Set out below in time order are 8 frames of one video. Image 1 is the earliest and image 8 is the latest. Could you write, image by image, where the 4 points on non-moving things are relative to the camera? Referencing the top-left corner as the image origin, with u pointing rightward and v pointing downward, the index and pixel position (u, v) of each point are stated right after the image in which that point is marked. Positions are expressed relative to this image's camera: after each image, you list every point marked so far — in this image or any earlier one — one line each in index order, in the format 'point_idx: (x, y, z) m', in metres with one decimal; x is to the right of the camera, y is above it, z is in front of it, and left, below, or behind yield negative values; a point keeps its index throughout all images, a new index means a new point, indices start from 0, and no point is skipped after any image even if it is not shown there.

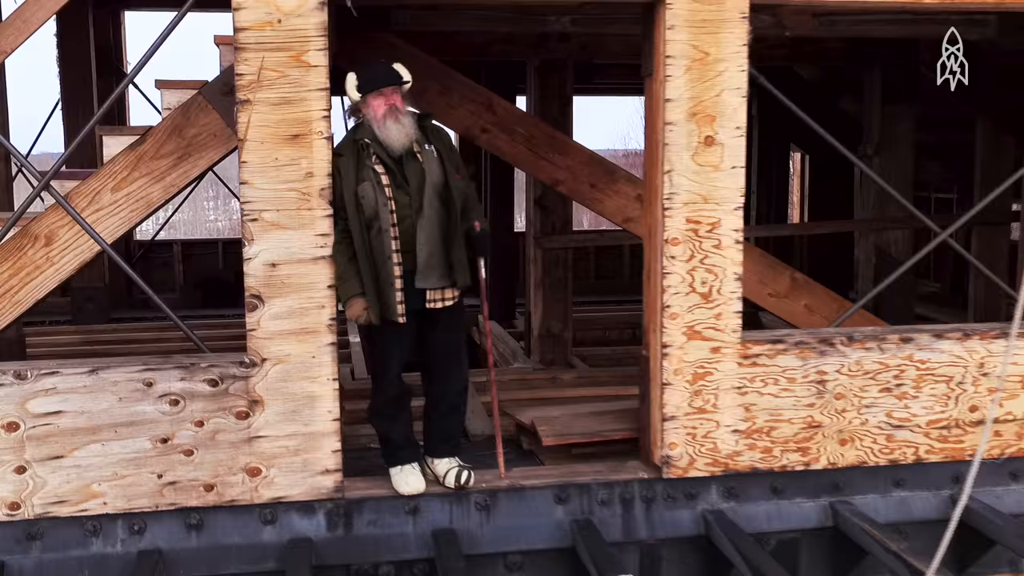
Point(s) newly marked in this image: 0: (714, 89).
0: (+0.6, +0.6, +3.2) m
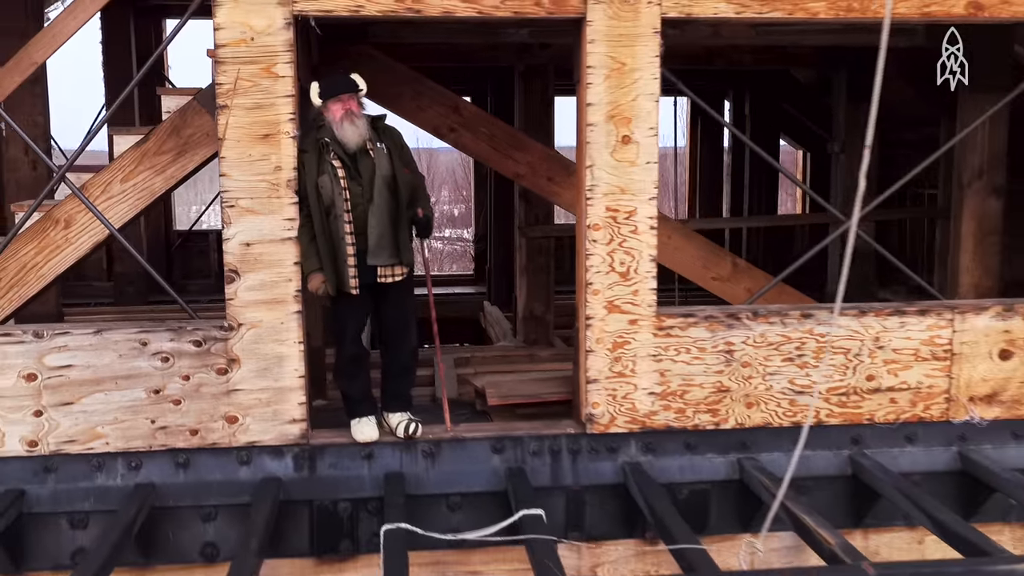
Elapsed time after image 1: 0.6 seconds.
0: (+0.4, +0.7, +3.6) m
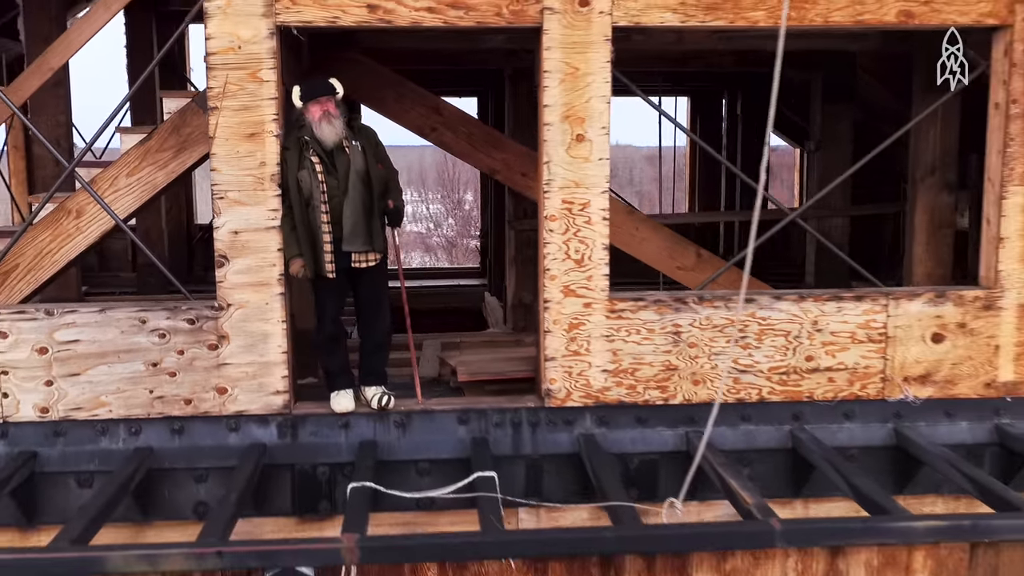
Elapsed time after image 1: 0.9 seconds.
0: (+0.3, +0.7, +4.0) m
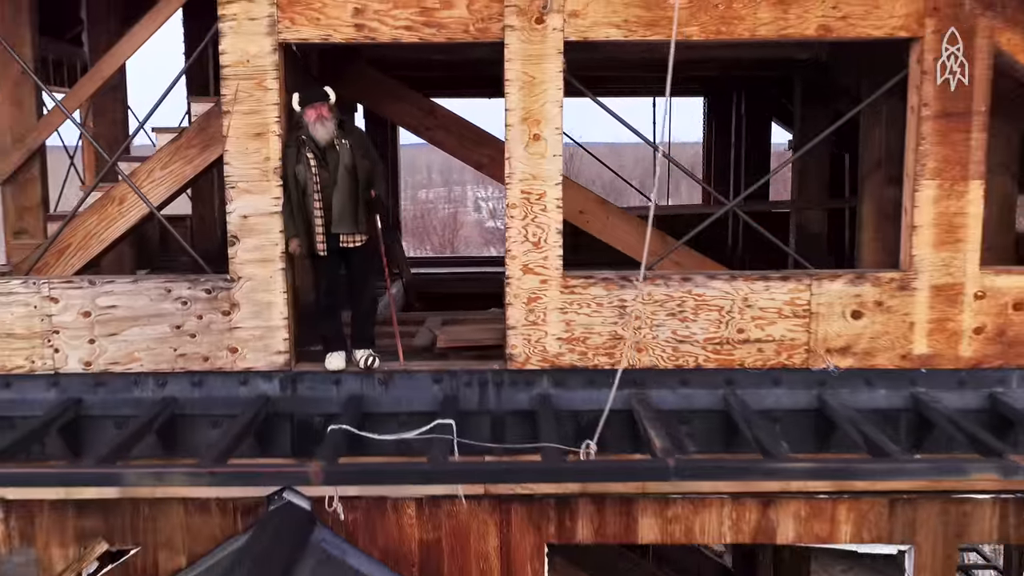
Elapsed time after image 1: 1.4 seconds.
0: (+0.1, +0.8, +4.6) m
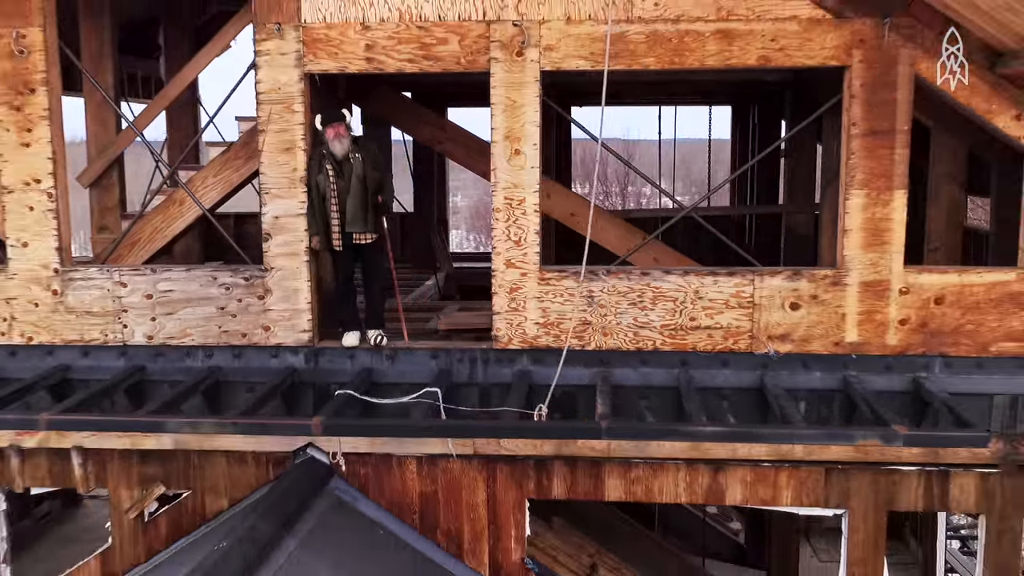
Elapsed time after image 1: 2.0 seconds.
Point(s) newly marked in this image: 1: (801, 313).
0: (0.0, +0.9, +5.5) m
1: (+1.5, -0.1, +5.5) m
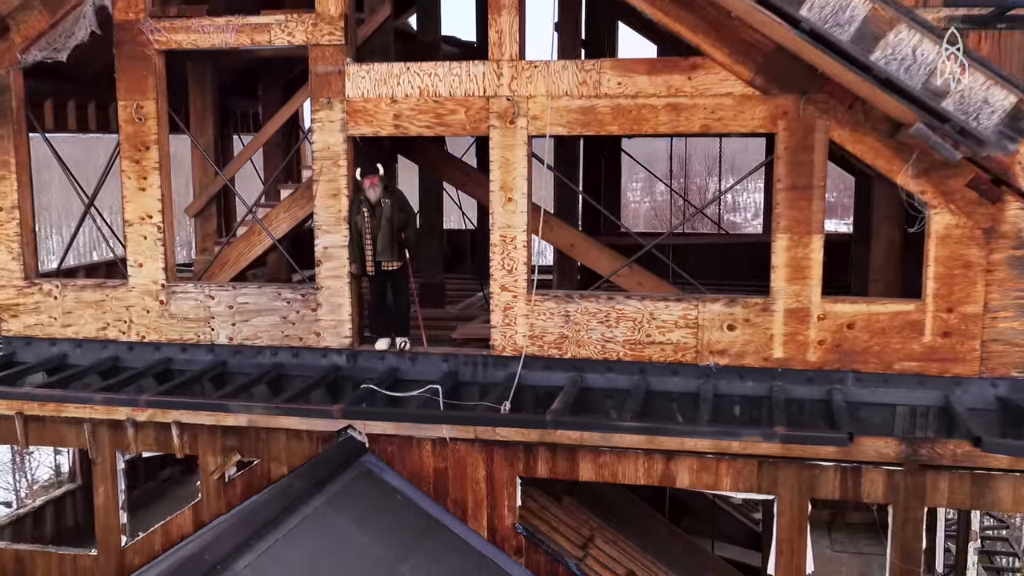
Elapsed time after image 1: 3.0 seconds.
0: (0.0, +0.7, +6.9) m
1: (+1.4, -0.3, +6.7) m
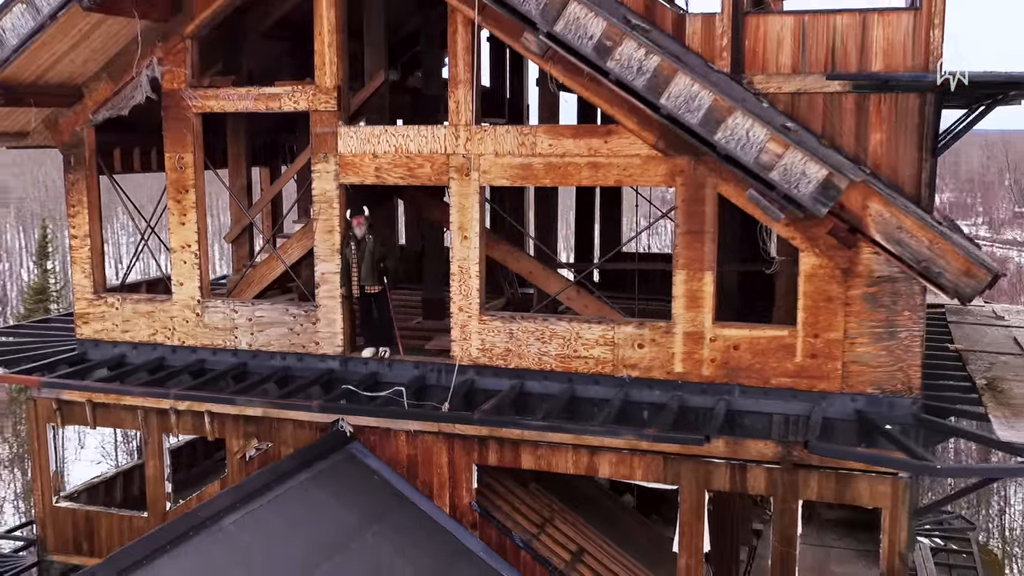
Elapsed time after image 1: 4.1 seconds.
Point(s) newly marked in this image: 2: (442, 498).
0: (-0.4, +0.6, +8.5) m
1: (+1.0, -0.5, +8.2) m
2: (-0.6, -1.8, +8.9) m
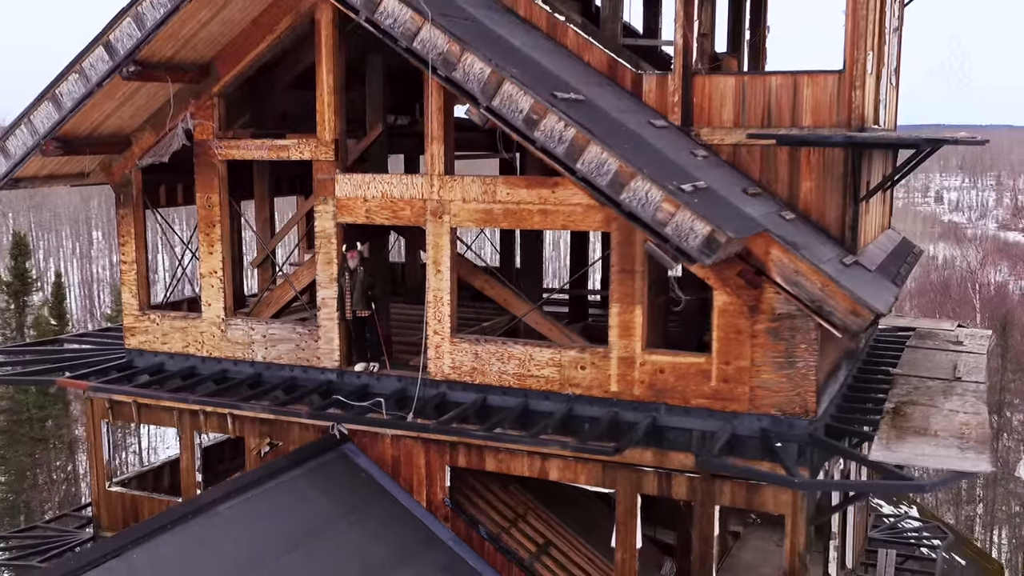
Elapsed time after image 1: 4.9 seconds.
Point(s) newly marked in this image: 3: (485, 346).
0: (-0.7, +0.3, +9.9) m
1: (+0.7, -0.8, +9.5) m
2: (-0.9, -2.0, +10.3) m
3: (-0.3, -0.5, +9.8) m
